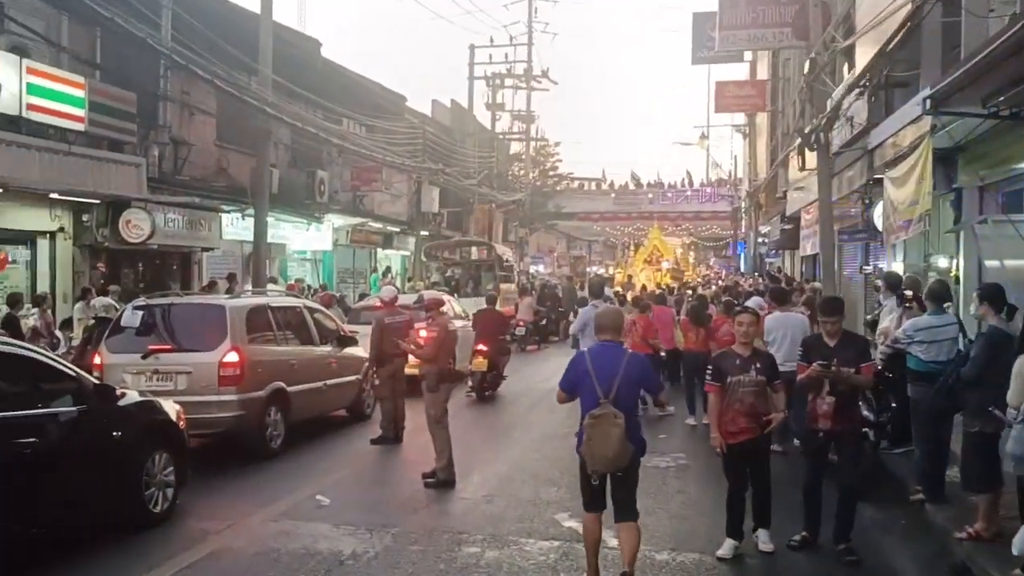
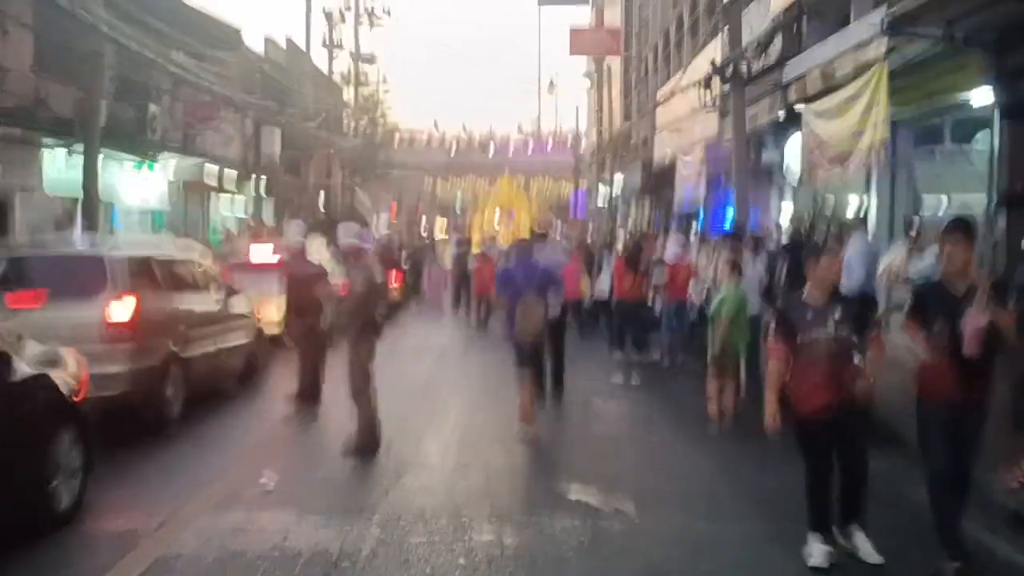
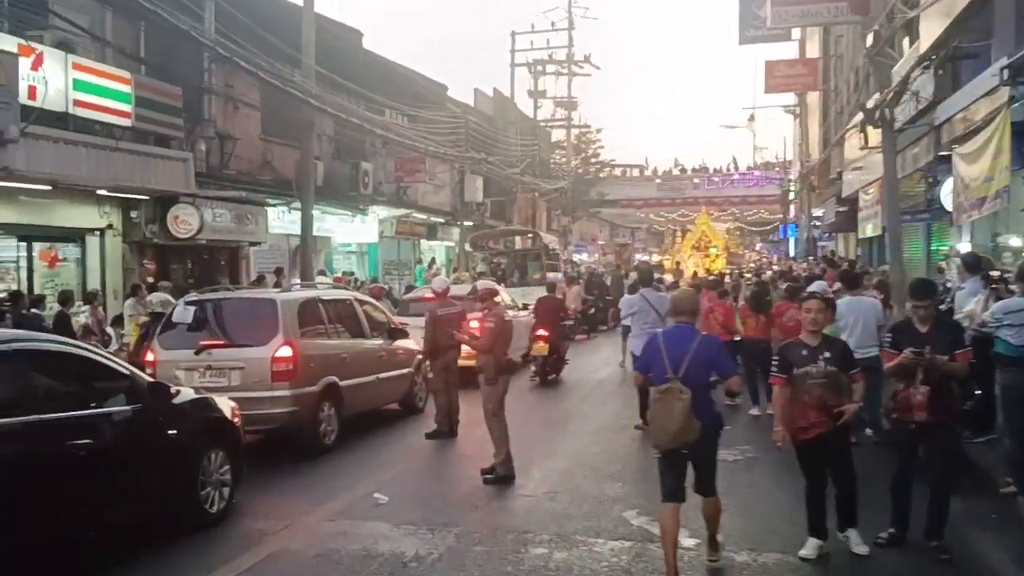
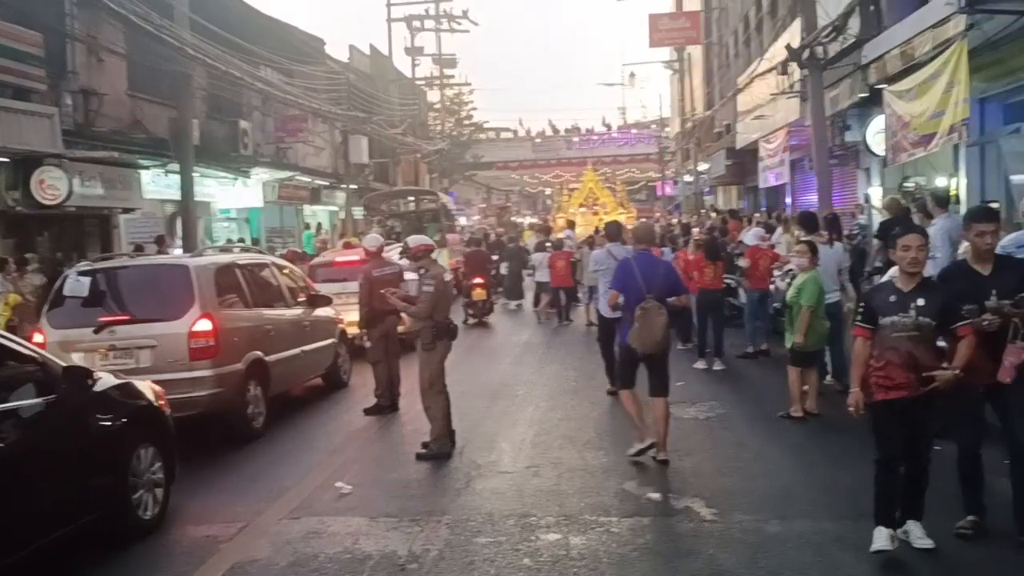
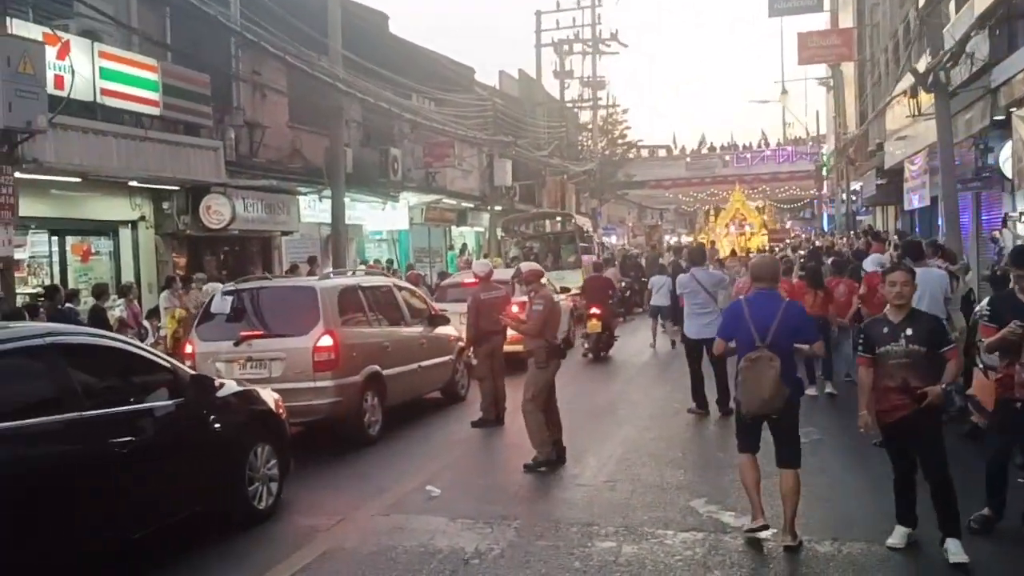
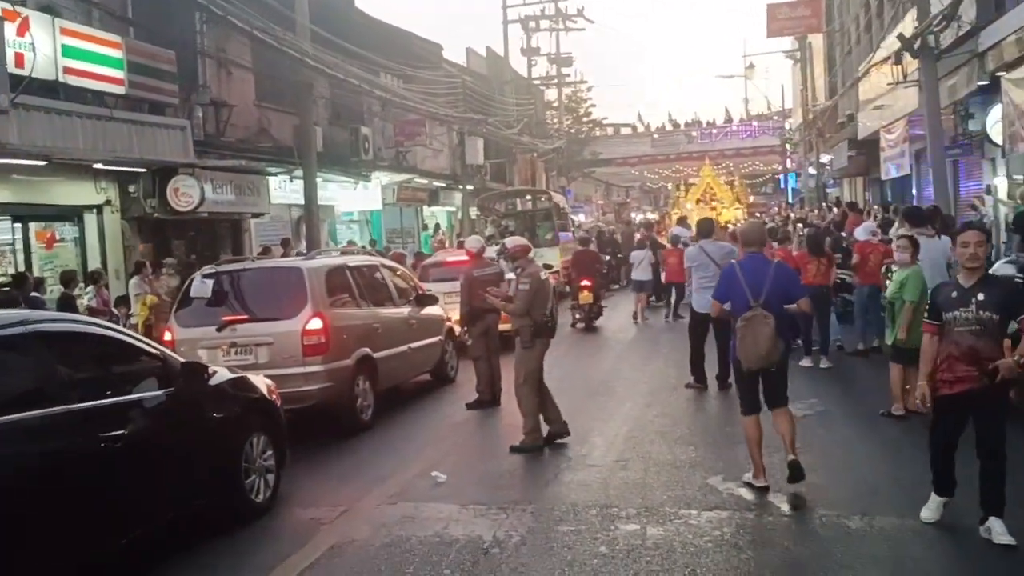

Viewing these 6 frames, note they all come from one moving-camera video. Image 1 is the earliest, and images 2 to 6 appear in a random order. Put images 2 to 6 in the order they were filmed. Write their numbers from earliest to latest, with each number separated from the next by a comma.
3, 5, 6, 4, 2
